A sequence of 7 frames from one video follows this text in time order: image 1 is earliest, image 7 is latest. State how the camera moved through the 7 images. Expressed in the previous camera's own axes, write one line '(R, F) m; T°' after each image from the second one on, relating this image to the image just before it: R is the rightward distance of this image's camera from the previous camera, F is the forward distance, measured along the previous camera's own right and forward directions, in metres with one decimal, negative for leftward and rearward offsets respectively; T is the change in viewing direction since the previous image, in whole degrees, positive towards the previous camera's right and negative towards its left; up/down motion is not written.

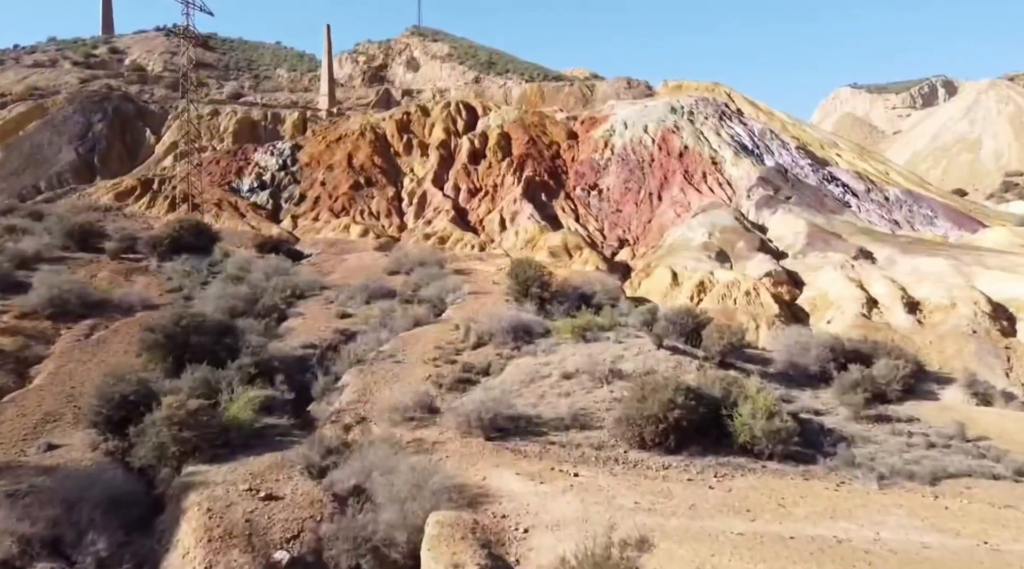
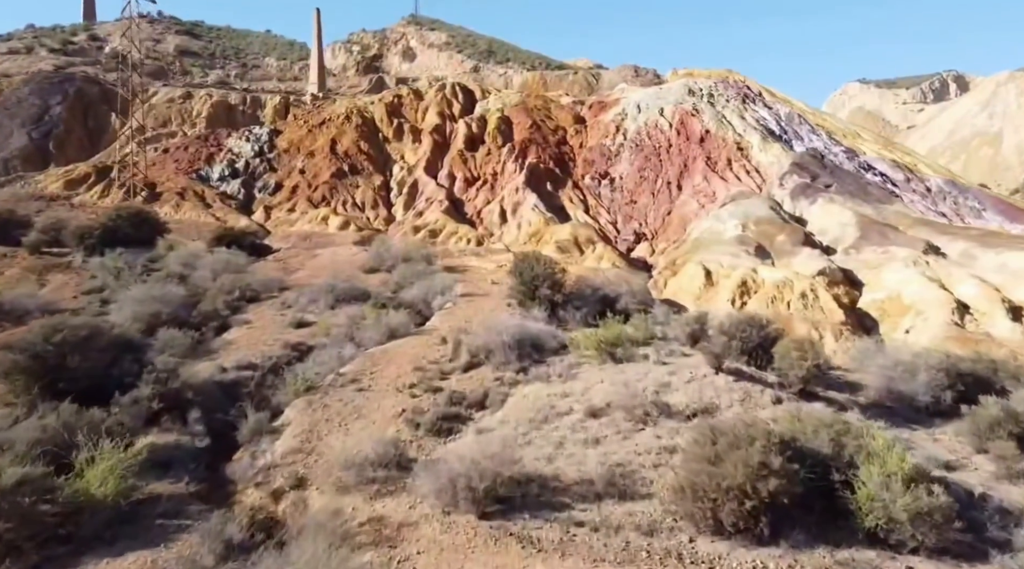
(-0.1, +3.9) m; 0°
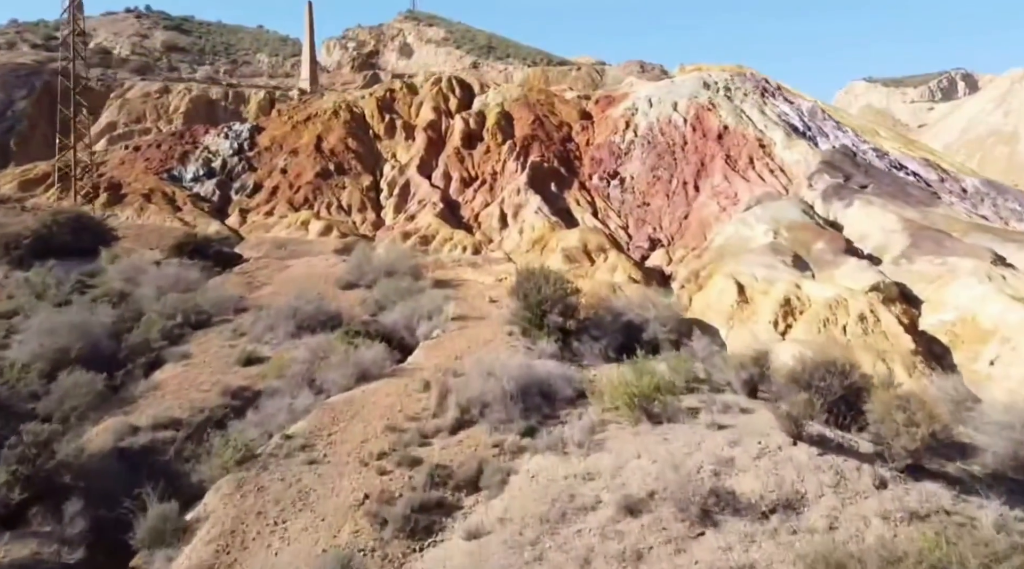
(0.0, +2.8) m; 0°
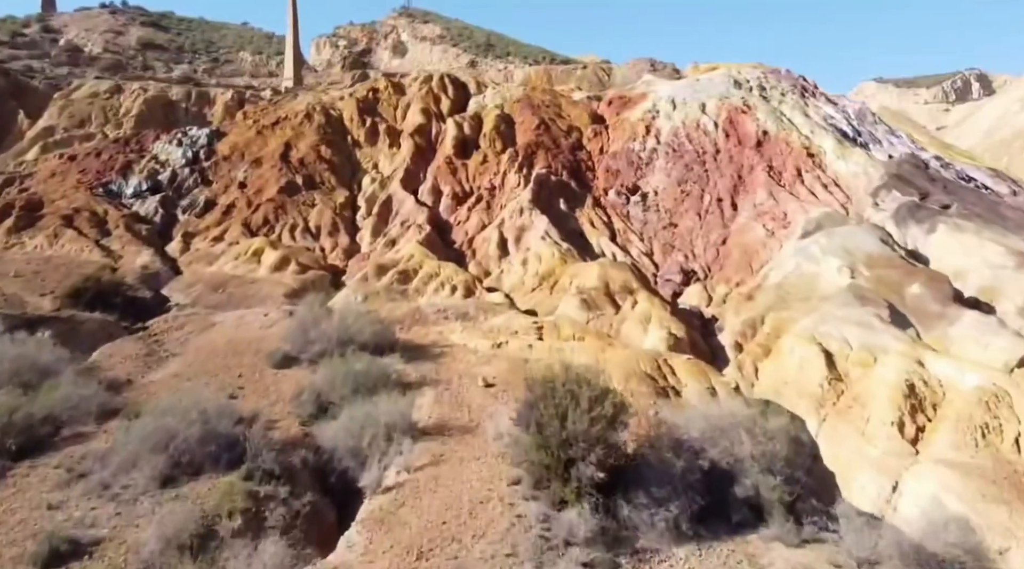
(0.0, +4.9) m; 0°
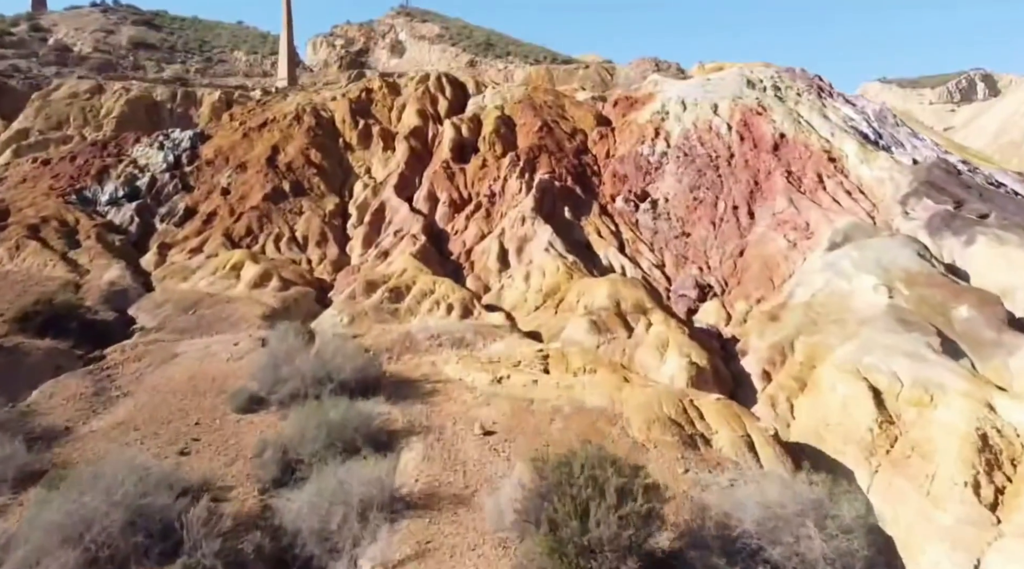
(0.0, +1.7) m; 0°
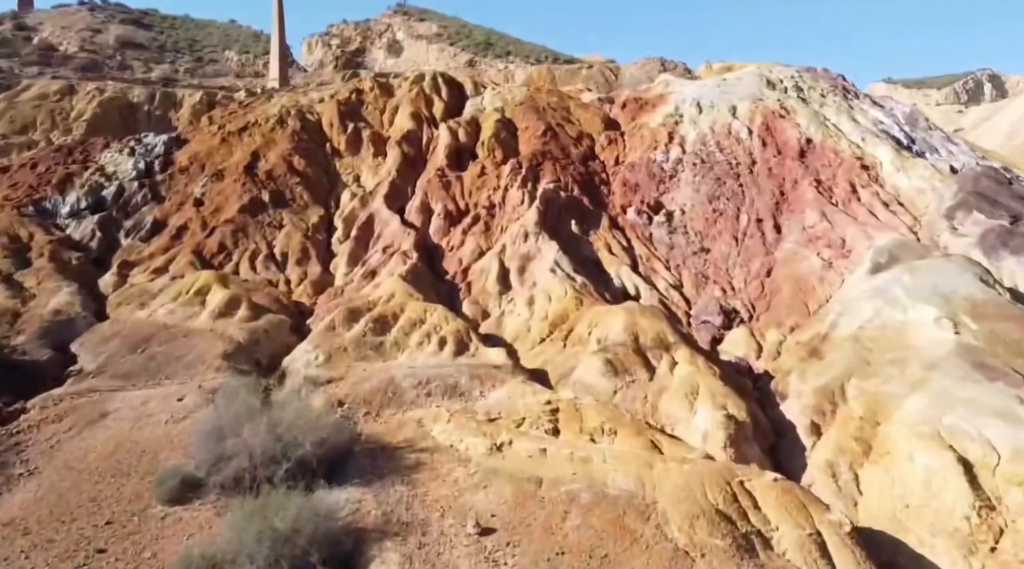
(0.0, +2.2) m; 0°
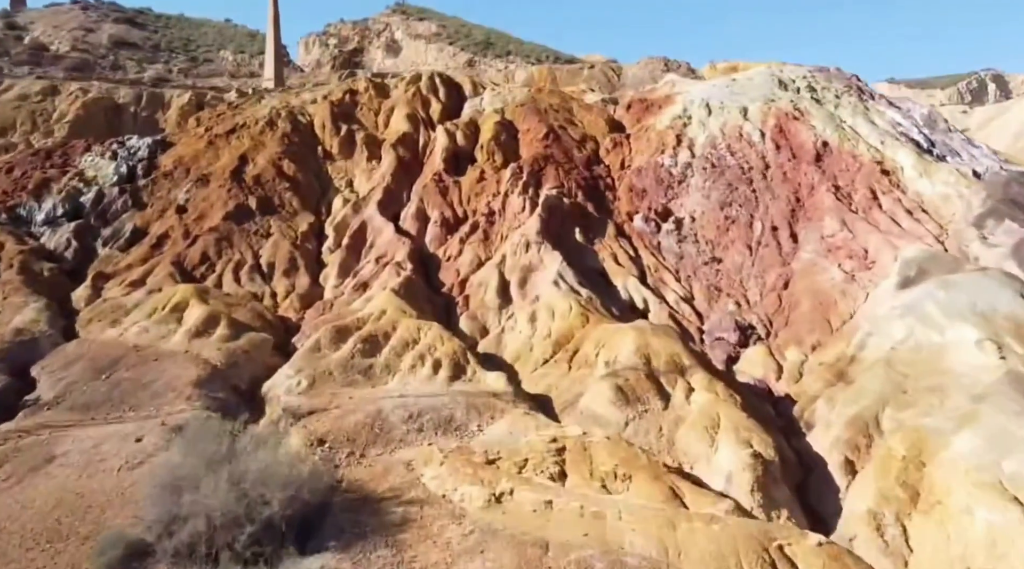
(0.0, +1.2) m; 0°
